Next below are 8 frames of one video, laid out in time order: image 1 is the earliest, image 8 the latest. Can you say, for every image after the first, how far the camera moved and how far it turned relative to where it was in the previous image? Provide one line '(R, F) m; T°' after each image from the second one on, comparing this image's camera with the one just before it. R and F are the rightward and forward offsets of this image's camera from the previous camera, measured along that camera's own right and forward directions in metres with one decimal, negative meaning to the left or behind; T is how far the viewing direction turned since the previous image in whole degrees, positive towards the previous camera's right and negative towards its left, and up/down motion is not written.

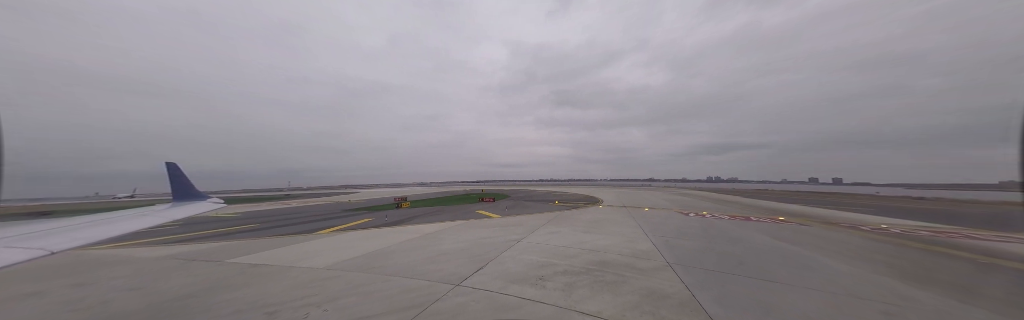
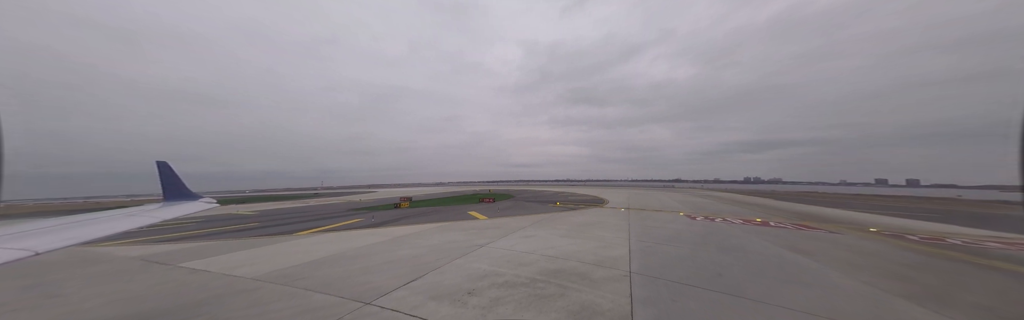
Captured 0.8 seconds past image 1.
(+1.3, +0.4) m; -3°
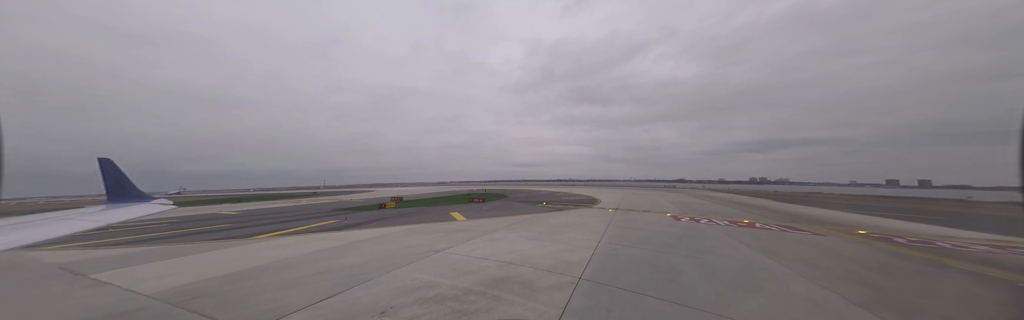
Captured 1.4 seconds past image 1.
(+1.0, +0.3) m; +1°
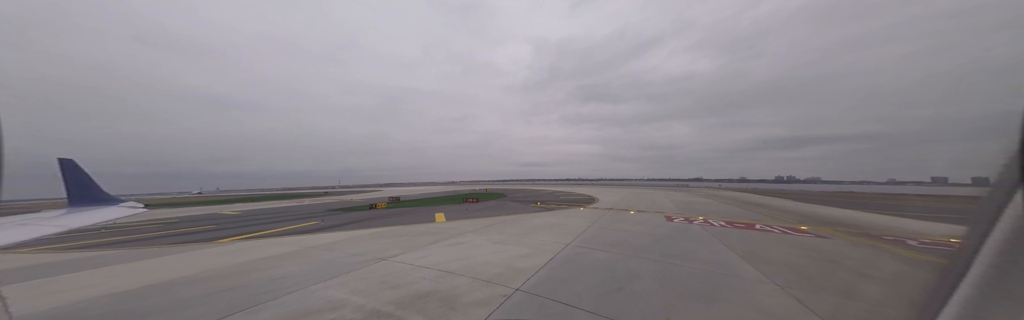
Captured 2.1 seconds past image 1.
(+1.3, +0.4) m; -1°
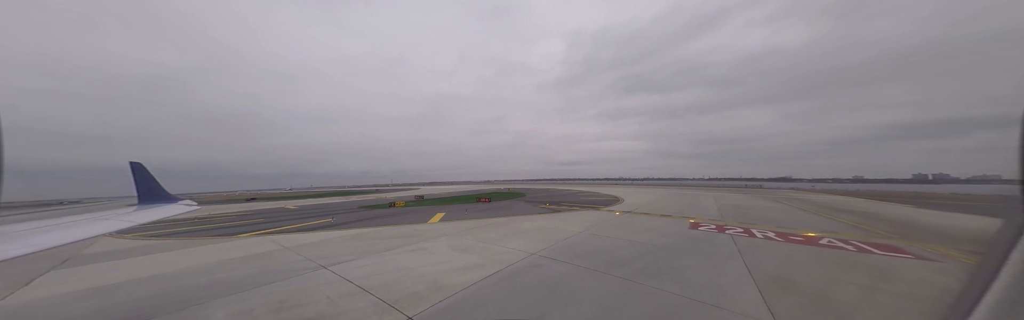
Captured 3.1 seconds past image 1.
(+2.0, +0.7) m; -8°
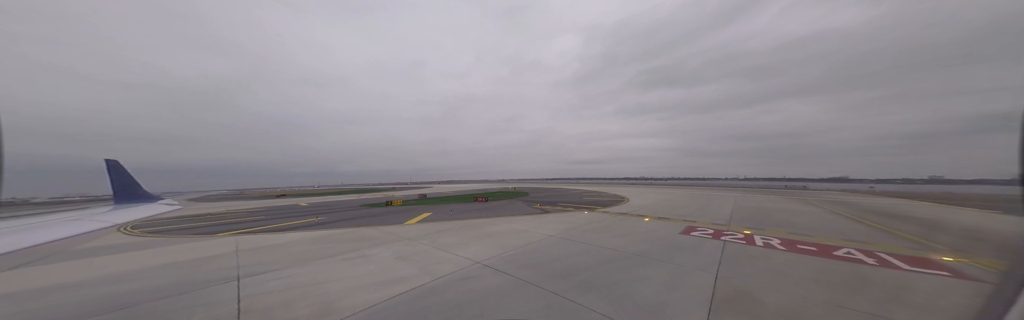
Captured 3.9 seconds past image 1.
(+1.8, +0.6) m; -3°
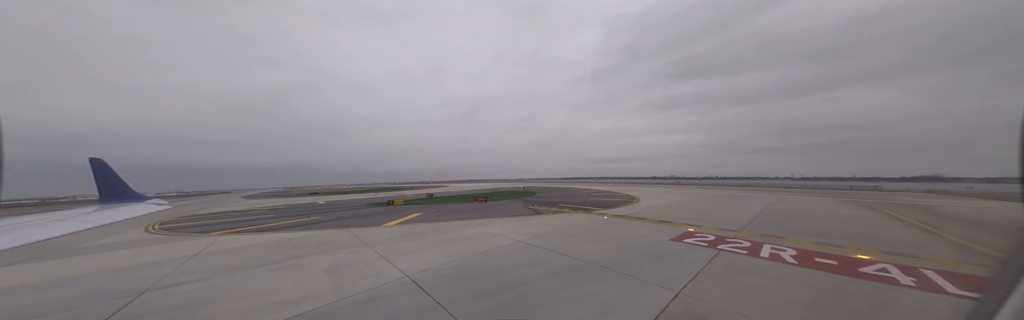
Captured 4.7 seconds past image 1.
(+1.9, +0.6) m; -4°
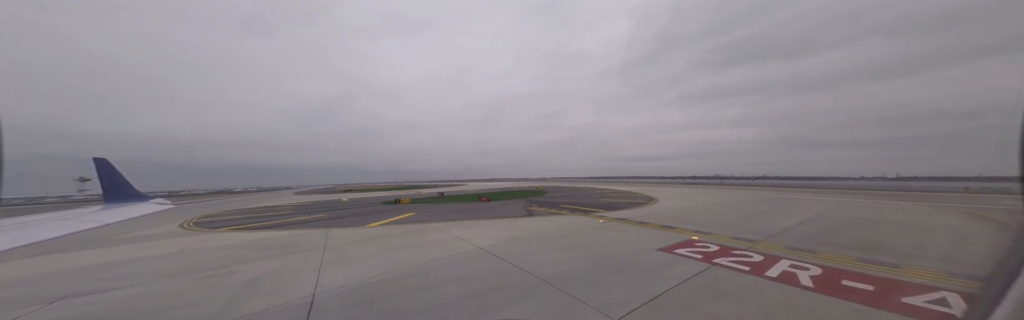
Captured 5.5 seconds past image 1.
(+2.1, +0.7) m; -5°
